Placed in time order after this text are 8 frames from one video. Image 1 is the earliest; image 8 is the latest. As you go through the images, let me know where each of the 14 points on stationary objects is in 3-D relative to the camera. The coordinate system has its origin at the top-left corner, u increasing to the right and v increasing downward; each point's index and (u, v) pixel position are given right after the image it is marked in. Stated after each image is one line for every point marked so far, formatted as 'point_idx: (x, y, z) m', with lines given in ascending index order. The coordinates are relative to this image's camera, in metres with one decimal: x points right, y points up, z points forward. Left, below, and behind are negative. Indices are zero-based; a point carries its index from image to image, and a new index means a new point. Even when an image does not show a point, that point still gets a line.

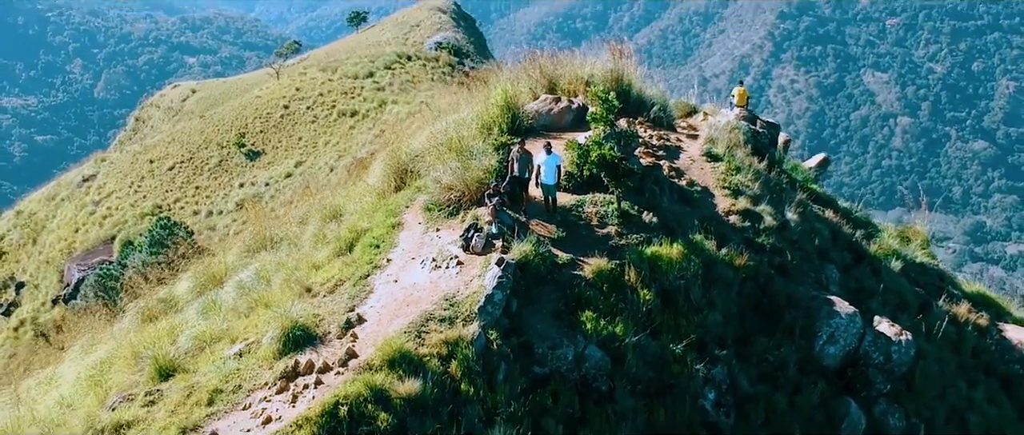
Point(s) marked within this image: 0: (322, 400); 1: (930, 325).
0: (-0.8, -0.7, +4.9) m
1: (+2.5, -0.6, +7.3) m
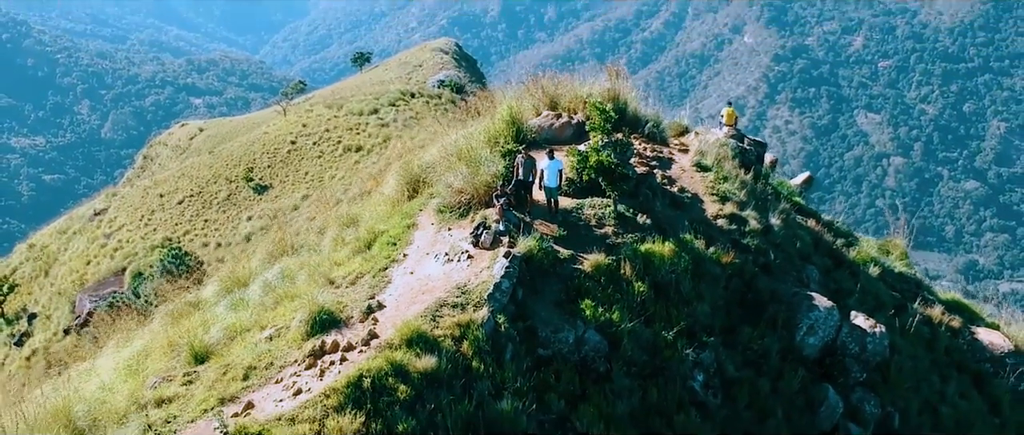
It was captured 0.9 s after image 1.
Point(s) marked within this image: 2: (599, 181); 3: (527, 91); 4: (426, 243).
0: (-0.8, -0.7, +5.5) m
1: (+2.5, -0.6, +7.9) m
2: (+0.5, +0.3, +7.2) m
3: (+0.1, +1.0, +8.7) m
4: (-0.5, -0.1, +6.6) m
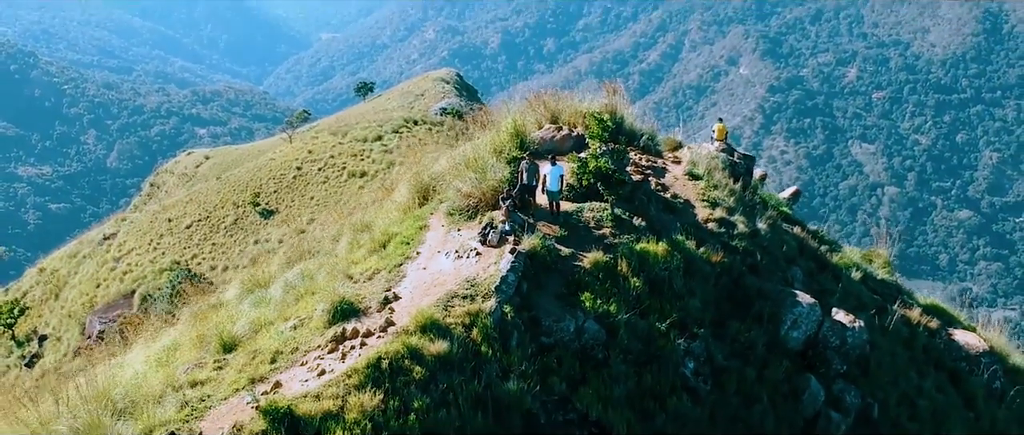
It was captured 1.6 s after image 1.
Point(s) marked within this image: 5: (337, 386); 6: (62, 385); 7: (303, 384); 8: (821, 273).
0: (-0.7, -0.7, +6.0) m
1: (+2.5, -0.7, +8.4) m
2: (+0.5, +0.2, +7.7) m
3: (+0.1, +0.9, +9.2) m
4: (-0.4, -0.1, +7.1) m
5: (-0.8, -0.8, +5.8) m
6: (-2.9, -1.0, +7.8) m
7: (-1.0, -0.8, +5.9) m
8: (+2.1, -0.4, +8.3) m
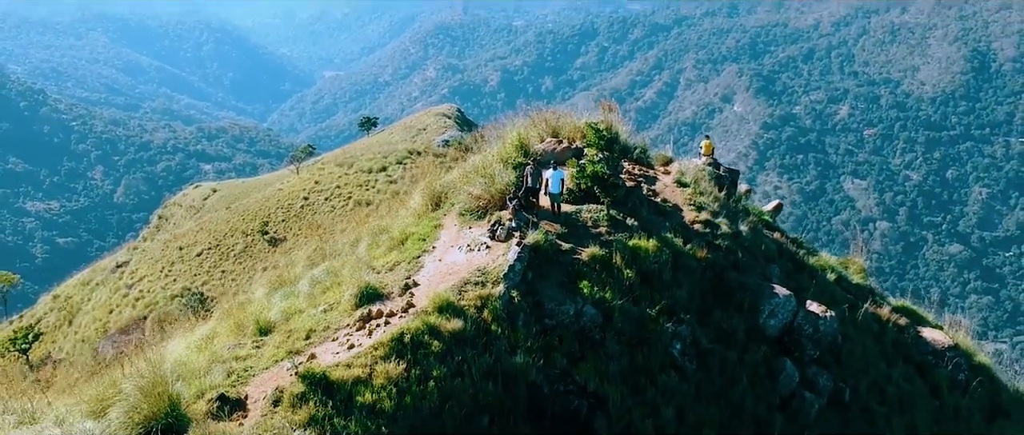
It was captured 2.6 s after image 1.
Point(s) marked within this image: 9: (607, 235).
0: (-0.7, -0.6, +6.8) m
1: (+2.6, -0.7, +9.2) m
2: (+0.6, +0.2, +8.5) m
3: (+0.2, +0.8, +10.1) m
4: (-0.4, -0.1, +8.0) m
5: (-0.8, -0.7, +6.6) m
6: (-2.9, -1.1, +8.6) m
7: (-1.0, -0.8, +6.7) m
8: (+2.1, -0.4, +9.1) m
9: (+0.6, -0.1, +8.0) m
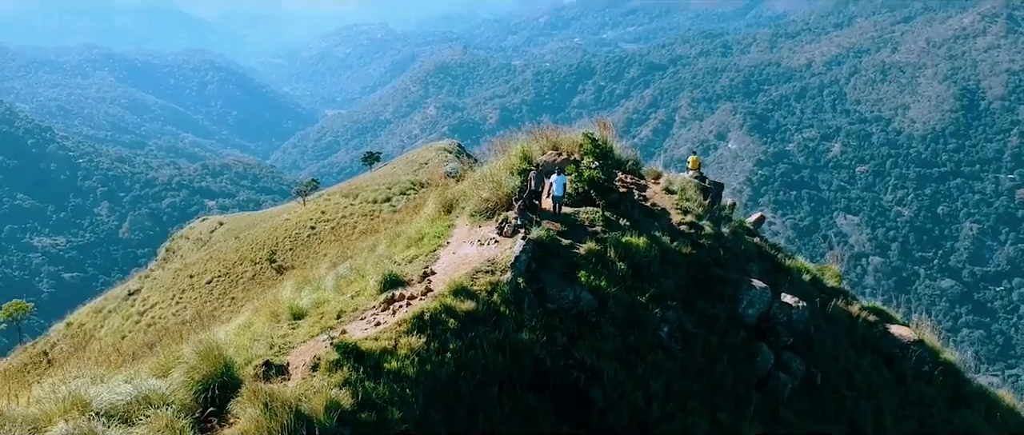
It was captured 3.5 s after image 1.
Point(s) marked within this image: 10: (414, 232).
0: (-0.7, -0.6, +7.7) m
1: (+2.6, -0.7, +10.1) m
2: (+0.6, +0.2, +9.5) m
3: (+0.2, +0.7, +11.1) m
4: (-0.4, -0.1, +8.9) m
5: (-0.8, -0.7, +7.5) m
6: (-2.9, -1.1, +9.5) m
7: (-0.9, -0.7, +7.6) m
8: (+2.2, -0.4, +10.1) m
9: (+0.7, -0.1, +9.0) m
10: (-0.8, -0.1, +9.6) m
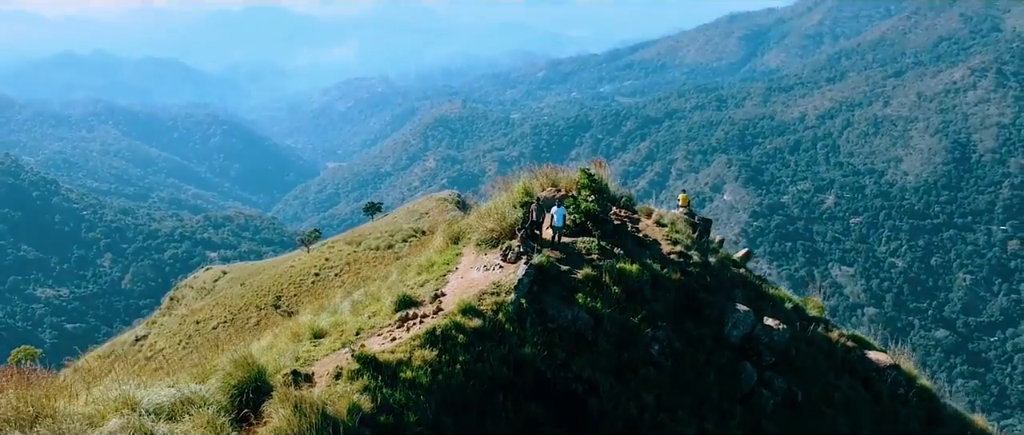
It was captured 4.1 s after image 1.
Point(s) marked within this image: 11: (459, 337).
0: (-0.6, -0.8, +8.5) m
1: (+2.6, -1.0, +10.9) m
2: (+0.6, -0.1, +10.3) m
3: (+0.2, +0.4, +11.9) m
4: (-0.3, -0.4, +9.7) m
5: (-0.7, -0.9, +8.3) m
6: (-2.8, -1.3, +10.2) m
7: (-0.9, -0.9, +8.4) m
8: (+2.2, -0.7, +10.8) m
9: (+0.7, -0.3, +9.8) m
10: (-0.8, -0.4, +10.4) m
11: (-0.4, -0.8, +8.4) m
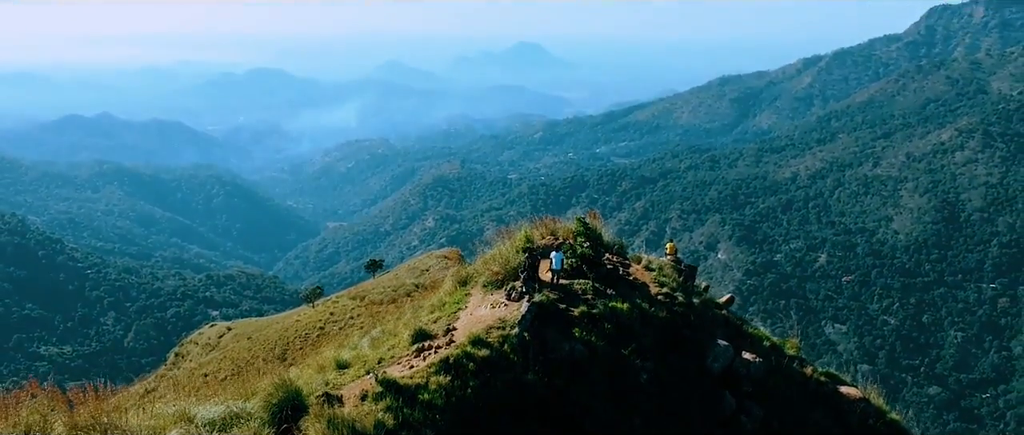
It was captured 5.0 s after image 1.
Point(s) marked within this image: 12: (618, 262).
0: (-0.6, -1.1, +9.6) m
1: (+2.7, -1.5, +11.9) m
2: (+0.7, -0.5, +11.4) m
3: (+0.2, -0.1, +13.0) m
4: (-0.3, -0.8, +10.8) m
5: (-0.7, -1.2, +9.4) m
6: (-2.8, -1.8, +11.3) m
7: (-0.9, -1.2, +9.5) m
8: (+2.2, -1.2, +11.9) m
9: (+0.7, -0.7, +10.9) m
10: (-0.7, -0.8, +11.5) m
11: (-0.3, -1.1, +9.5) m
12: (+1.1, -0.5, +12.3) m
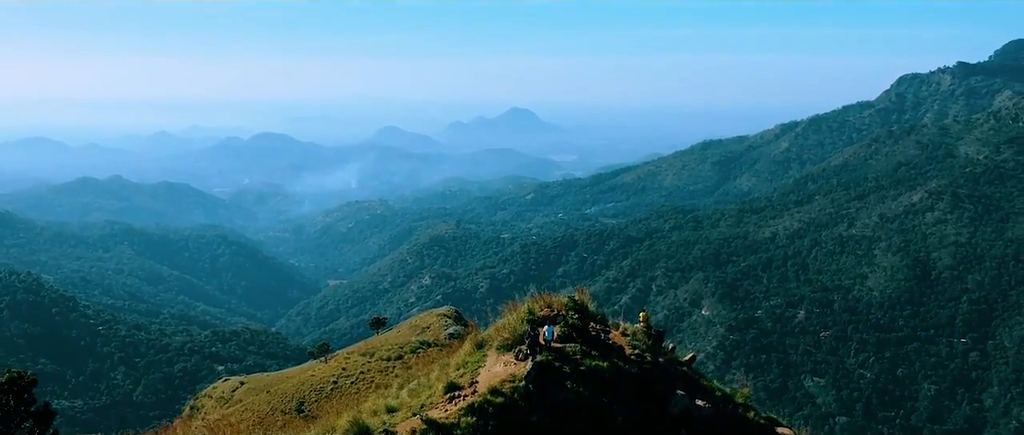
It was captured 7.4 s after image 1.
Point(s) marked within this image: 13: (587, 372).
0: (-0.5, -2.0, +12.8) m
1: (+2.7, -2.4, +15.2) m
2: (+0.7, -1.4, +14.7) m
3: (+0.3, -1.1, +16.3) m
4: (-0.2, -1.7, +14.1) m
5: (-0.6, -2.0, +12.6) m
6: (-2.7, -2.7, +14.5) m
7: (-0.8, -2.1, +12.7) m
8: (+2.3, -2.1, +15.2) m
9: (+0.8, -1.7, +14.2) m
10: (-0.7, -1.7, +14.8) m
11: (-0.2, -2.0, +12.7) m
12: (+1.1, -1.5, +15.5) m
13: (+0.8, -1.8, +13.7) m
